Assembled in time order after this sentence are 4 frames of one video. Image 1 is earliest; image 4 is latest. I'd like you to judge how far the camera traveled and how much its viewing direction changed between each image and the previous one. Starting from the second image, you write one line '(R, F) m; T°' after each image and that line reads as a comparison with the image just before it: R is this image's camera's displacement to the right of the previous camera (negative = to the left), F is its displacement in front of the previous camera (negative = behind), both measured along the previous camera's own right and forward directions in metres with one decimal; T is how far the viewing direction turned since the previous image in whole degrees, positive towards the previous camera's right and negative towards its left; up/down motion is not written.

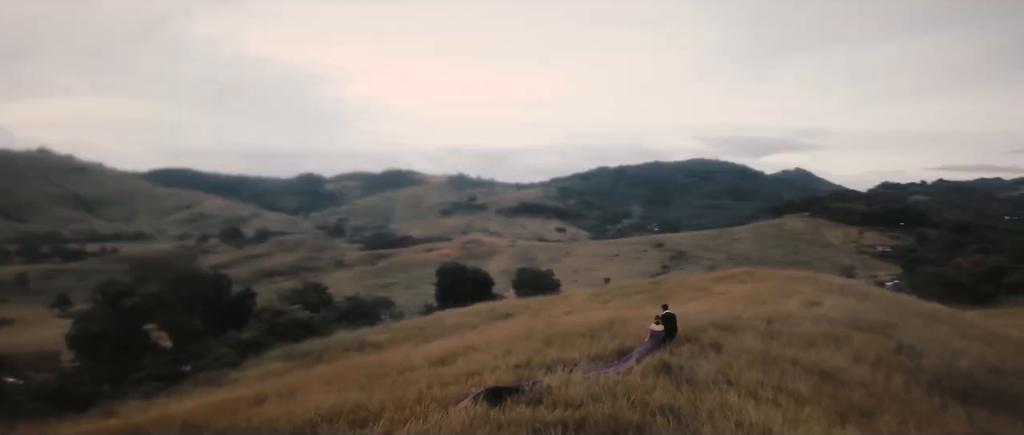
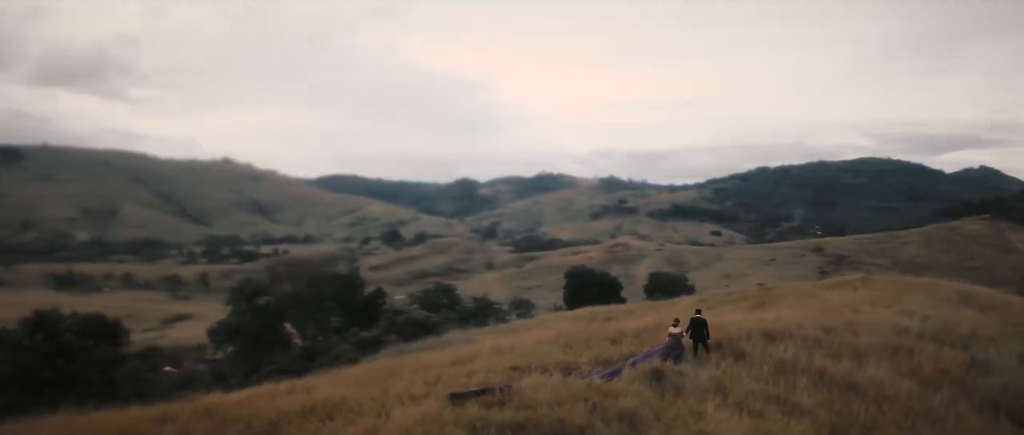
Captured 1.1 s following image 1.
(+2.0, -0.1) m; -10°
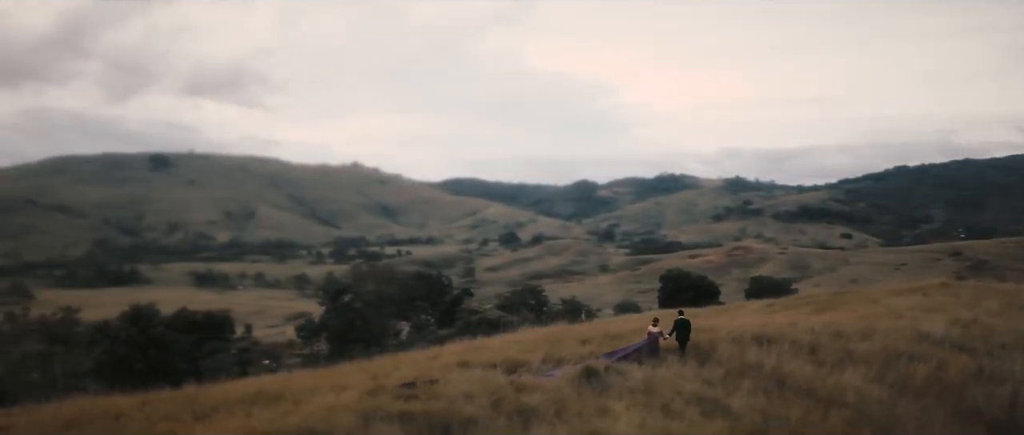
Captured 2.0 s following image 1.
(+2.3, -0.2) m; -8°
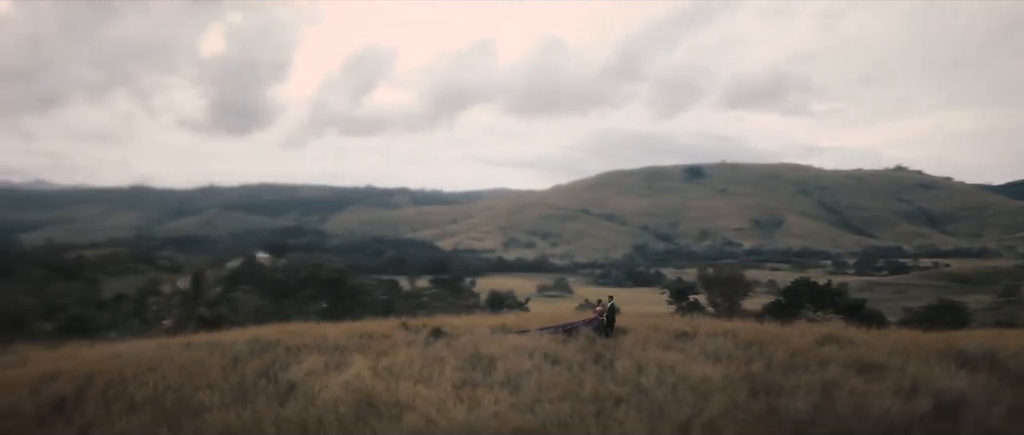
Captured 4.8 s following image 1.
(+10.0, 0.0) m; -36°
